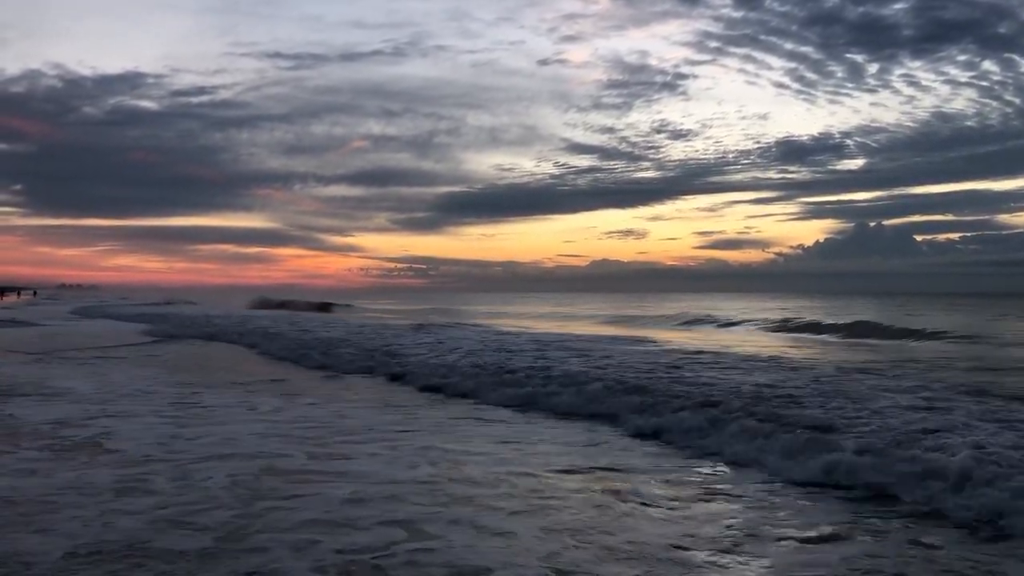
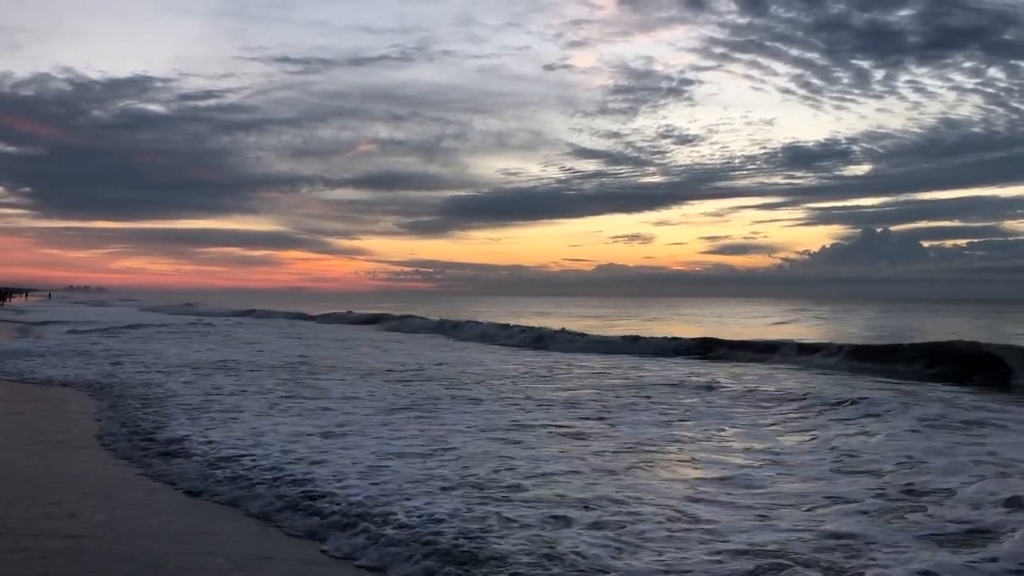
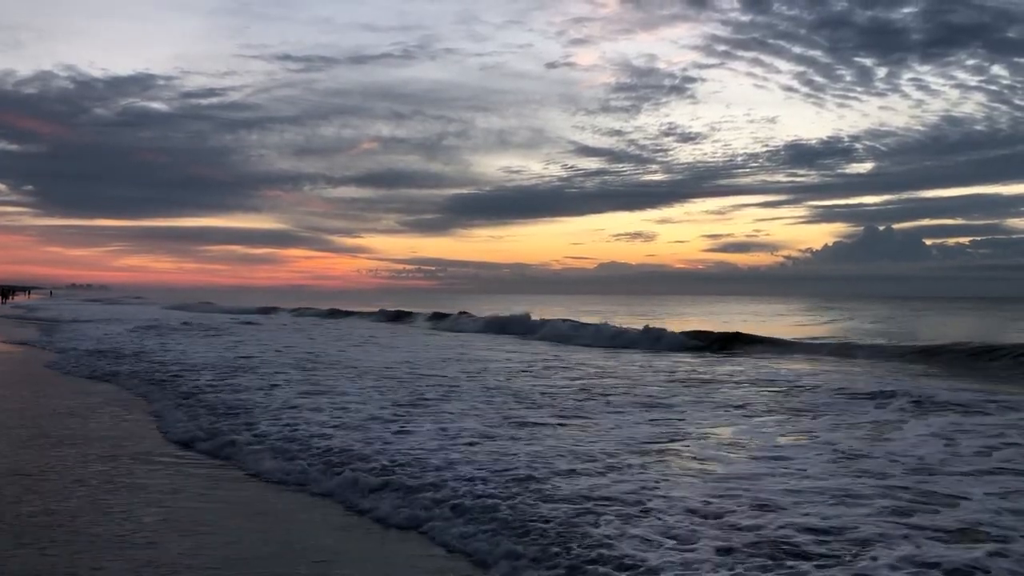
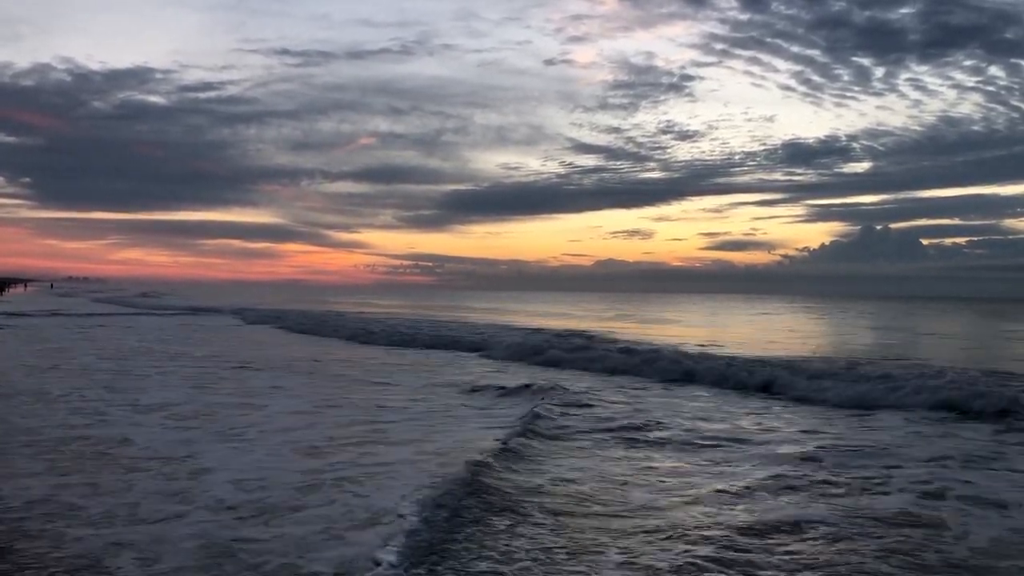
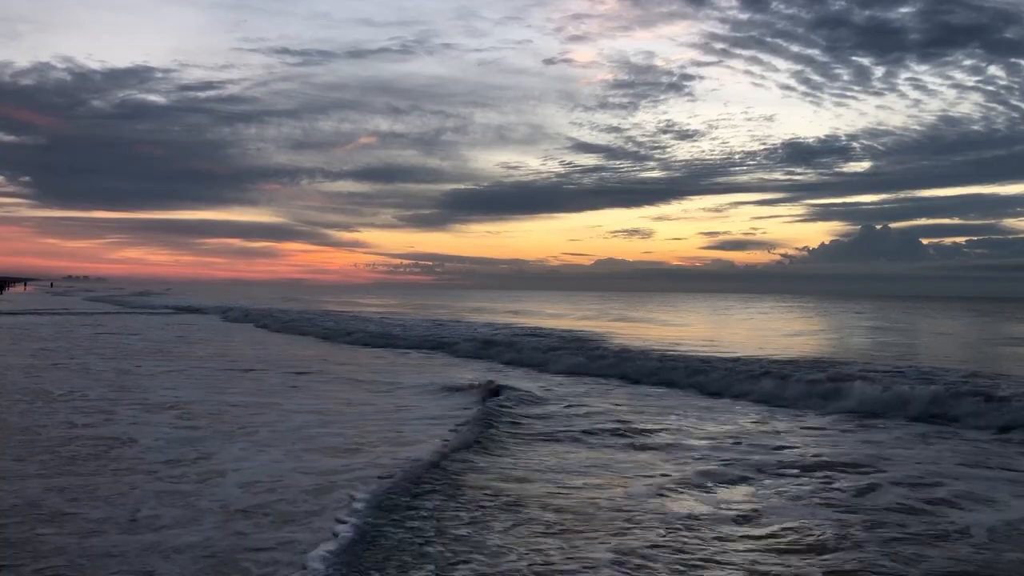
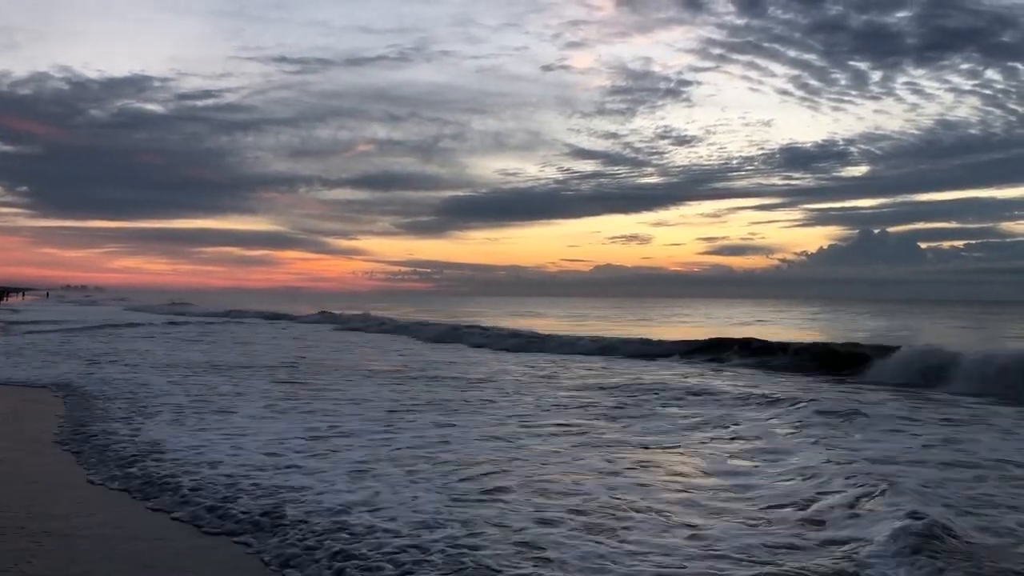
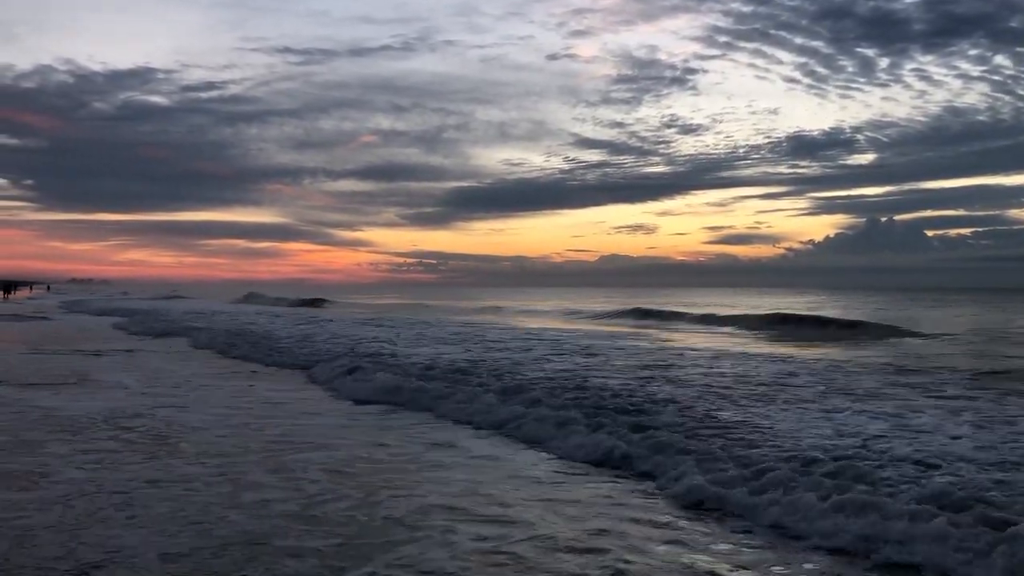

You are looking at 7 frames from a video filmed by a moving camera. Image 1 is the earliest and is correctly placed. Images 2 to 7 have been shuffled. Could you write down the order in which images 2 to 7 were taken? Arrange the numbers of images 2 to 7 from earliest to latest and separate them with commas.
7, 3, 2, 6, 4, 5
